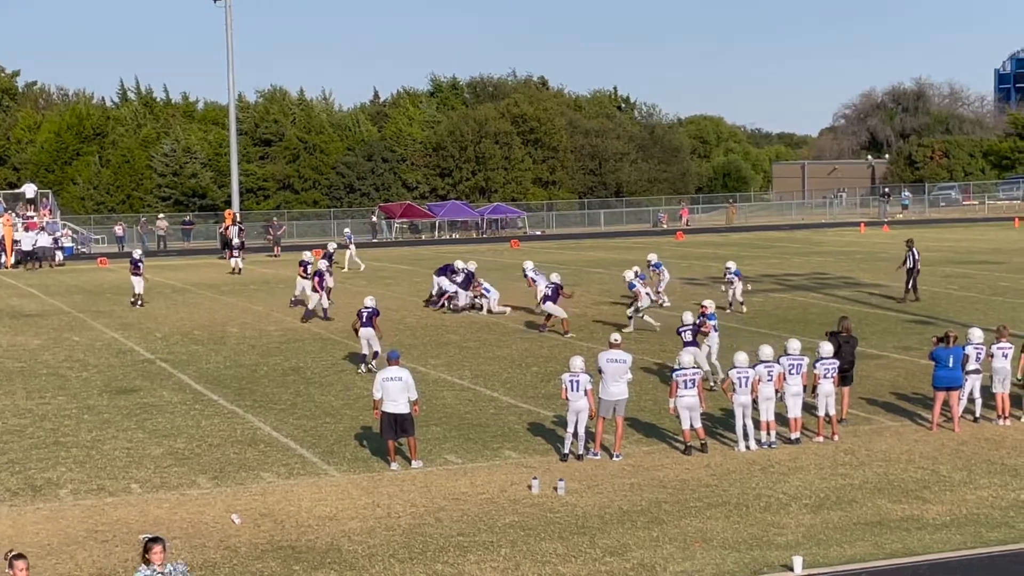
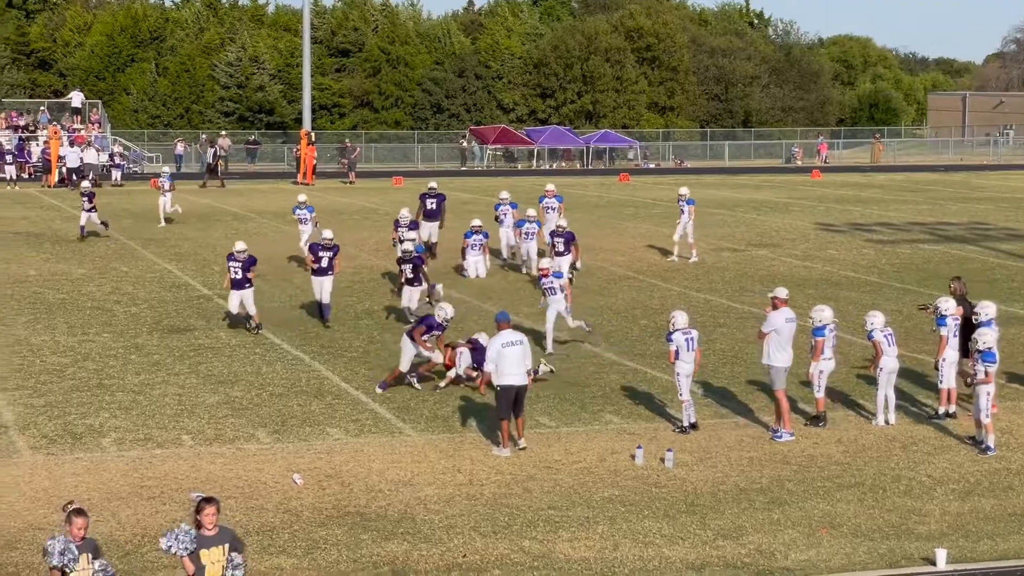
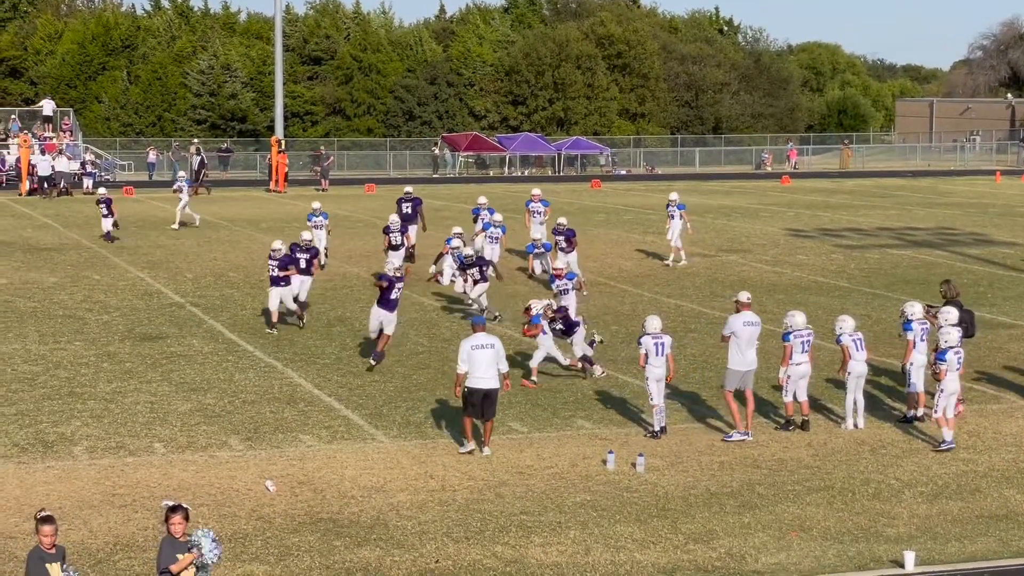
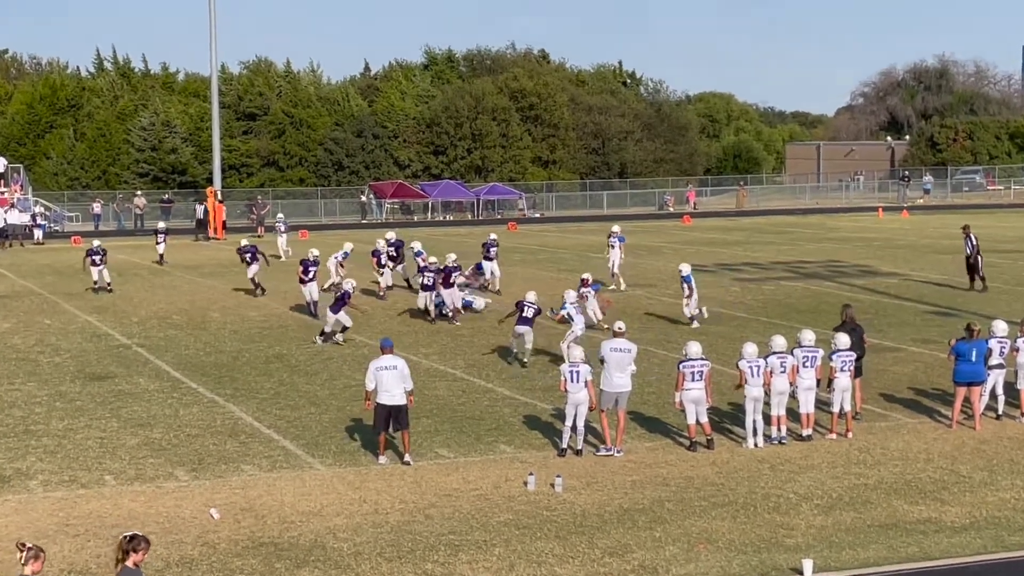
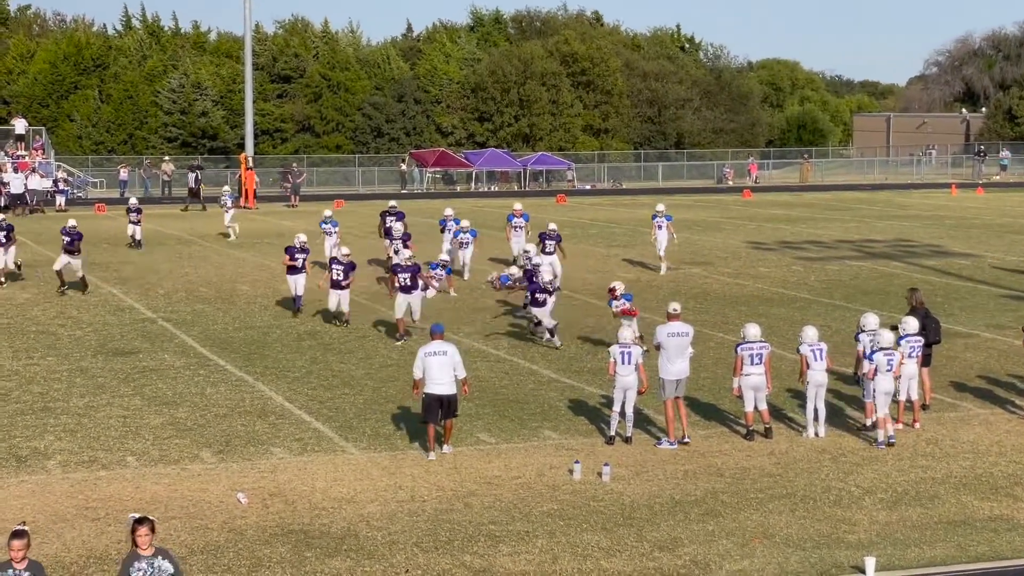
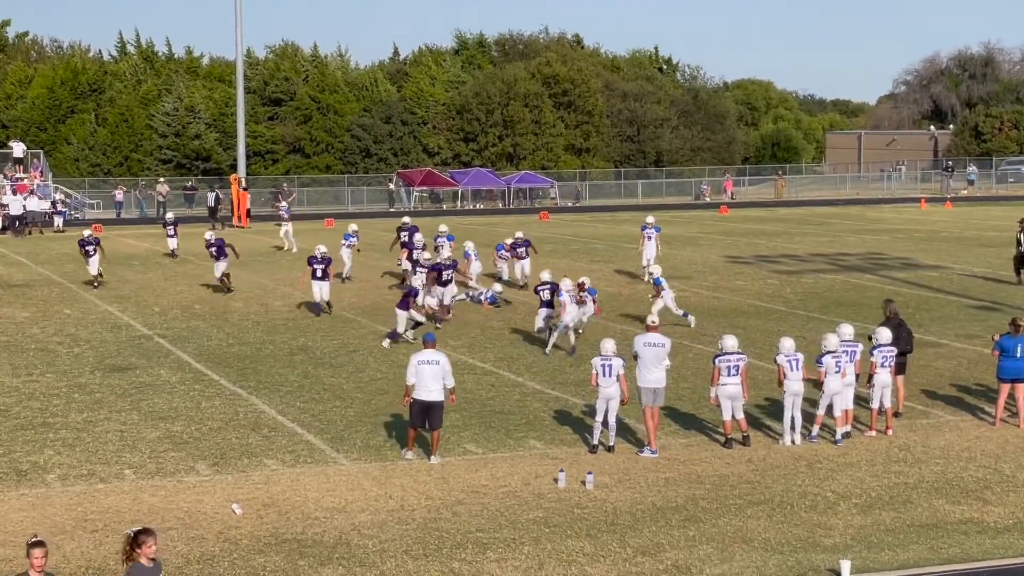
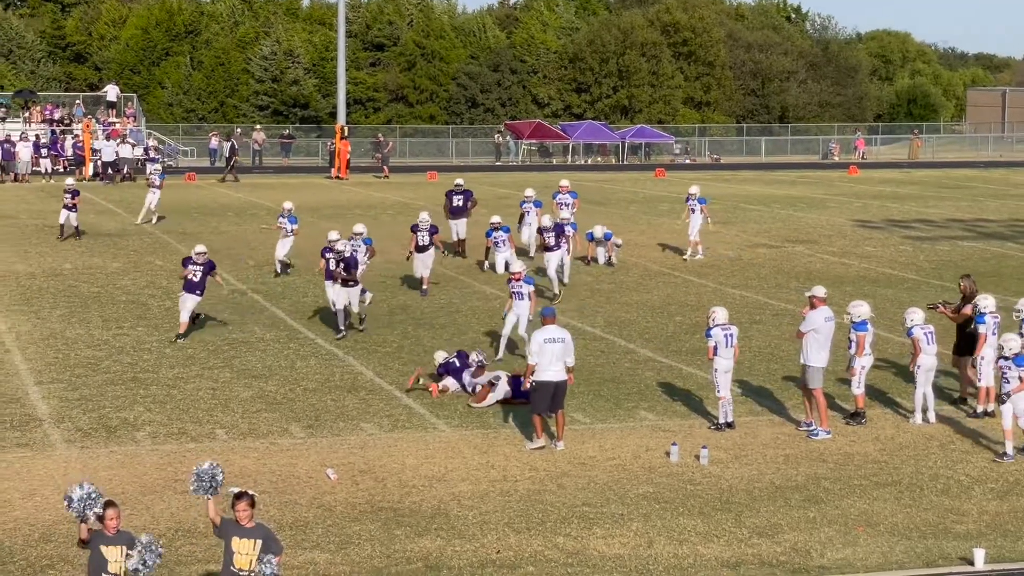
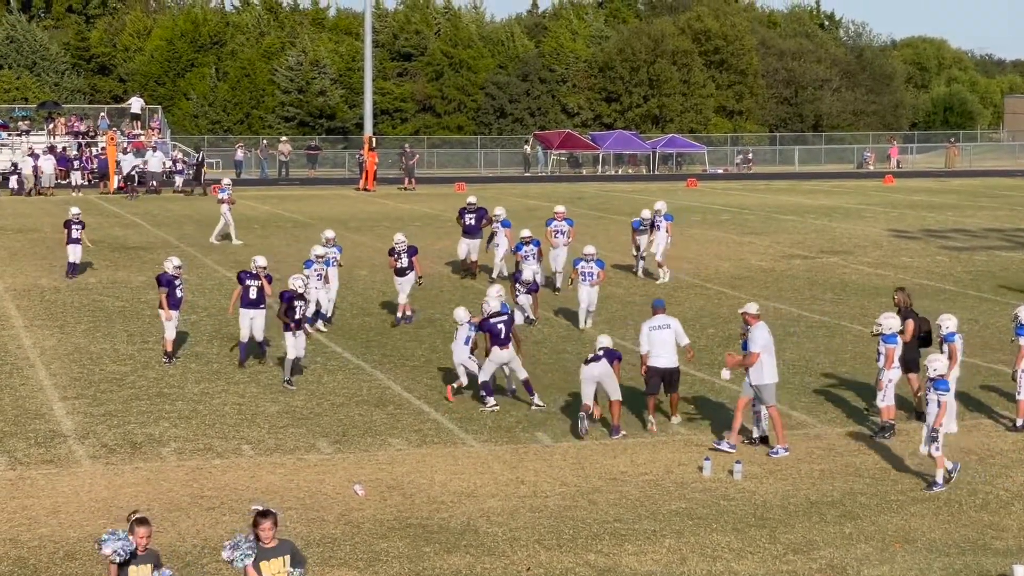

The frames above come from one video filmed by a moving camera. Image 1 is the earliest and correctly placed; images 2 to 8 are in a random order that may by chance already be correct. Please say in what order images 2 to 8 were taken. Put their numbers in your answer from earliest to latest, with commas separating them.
4, 6, 5, 3, 2, 7, 8
